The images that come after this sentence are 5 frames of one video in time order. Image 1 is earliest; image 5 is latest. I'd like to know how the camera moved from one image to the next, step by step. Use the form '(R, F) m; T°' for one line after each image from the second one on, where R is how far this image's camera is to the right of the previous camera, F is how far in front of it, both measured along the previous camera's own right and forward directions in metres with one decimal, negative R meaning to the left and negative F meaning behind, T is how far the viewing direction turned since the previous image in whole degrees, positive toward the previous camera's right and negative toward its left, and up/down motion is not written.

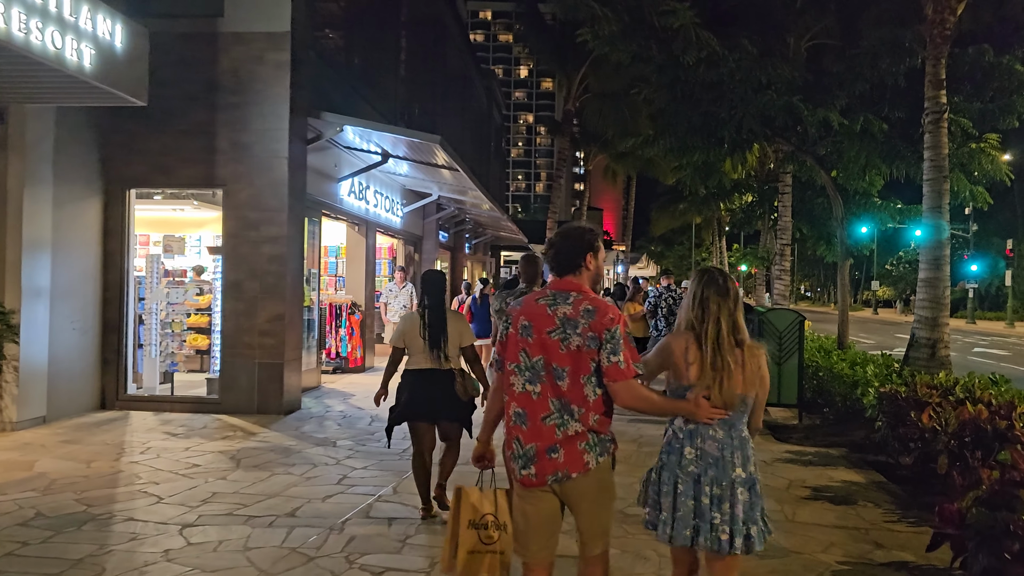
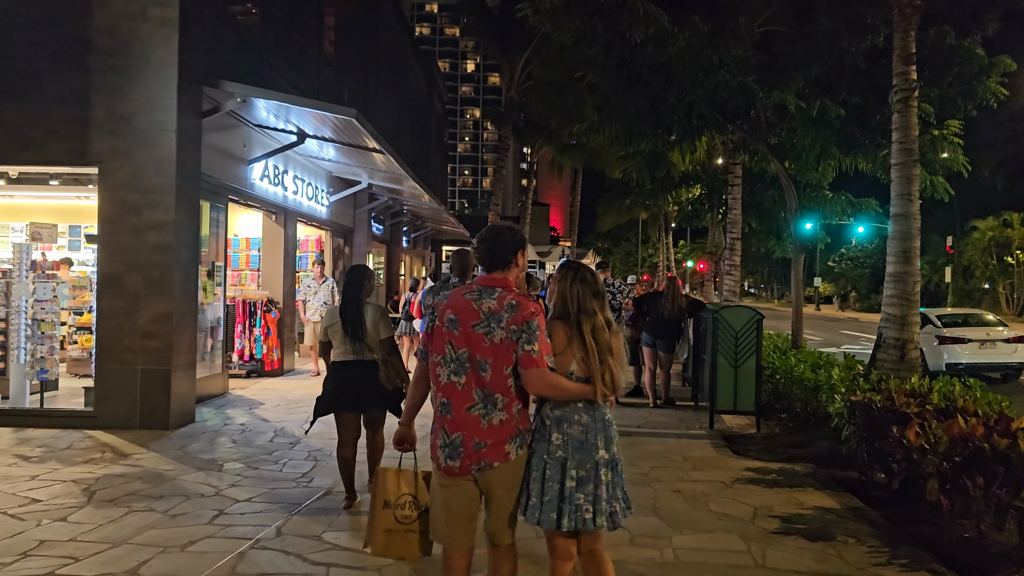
(+0.2, +1.0) m; +3°
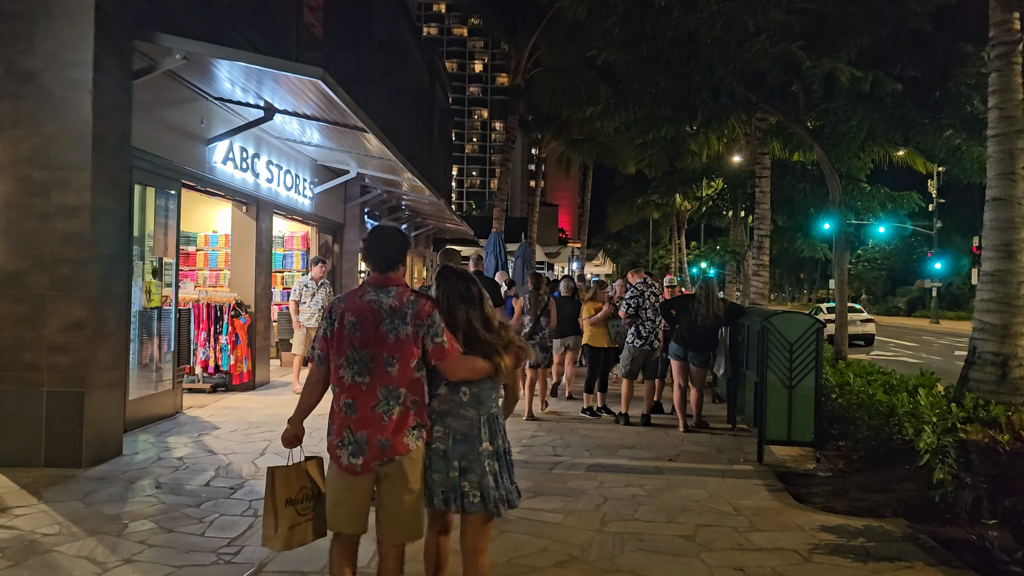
(0.0, +1.5) m; -1°
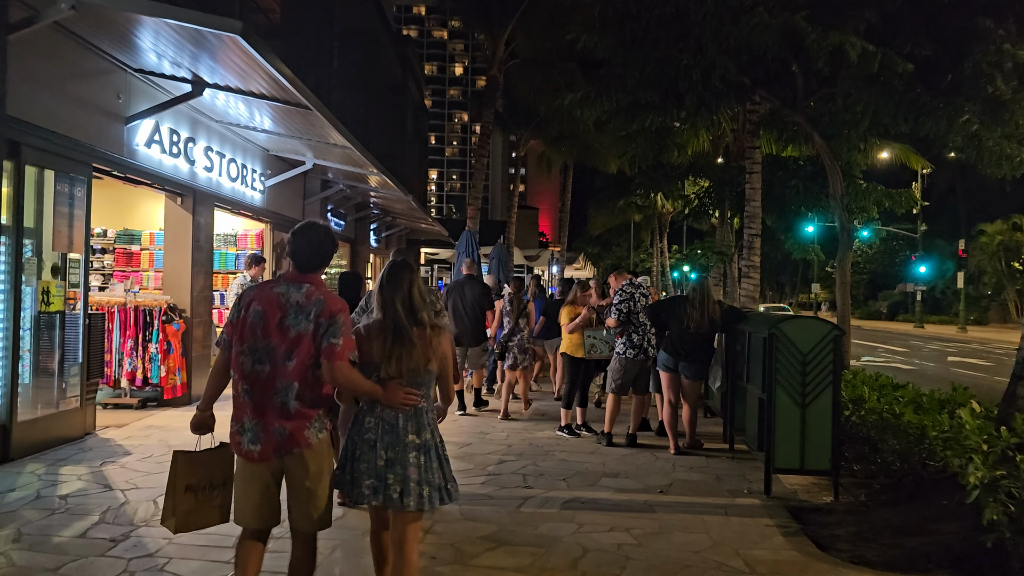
(+0.1, +1.1) m; +1°
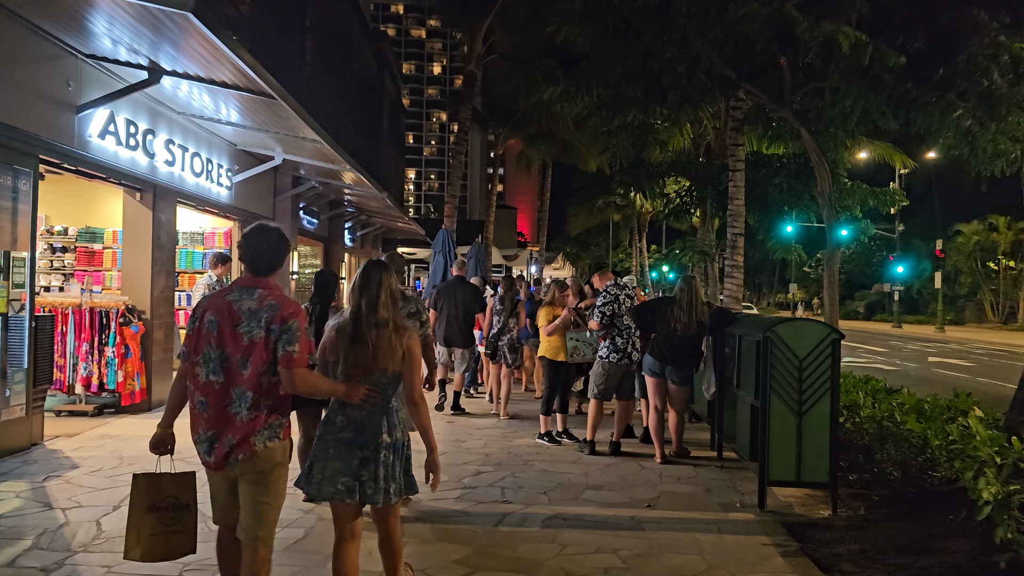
(0.0, +0.4) m; +1°
